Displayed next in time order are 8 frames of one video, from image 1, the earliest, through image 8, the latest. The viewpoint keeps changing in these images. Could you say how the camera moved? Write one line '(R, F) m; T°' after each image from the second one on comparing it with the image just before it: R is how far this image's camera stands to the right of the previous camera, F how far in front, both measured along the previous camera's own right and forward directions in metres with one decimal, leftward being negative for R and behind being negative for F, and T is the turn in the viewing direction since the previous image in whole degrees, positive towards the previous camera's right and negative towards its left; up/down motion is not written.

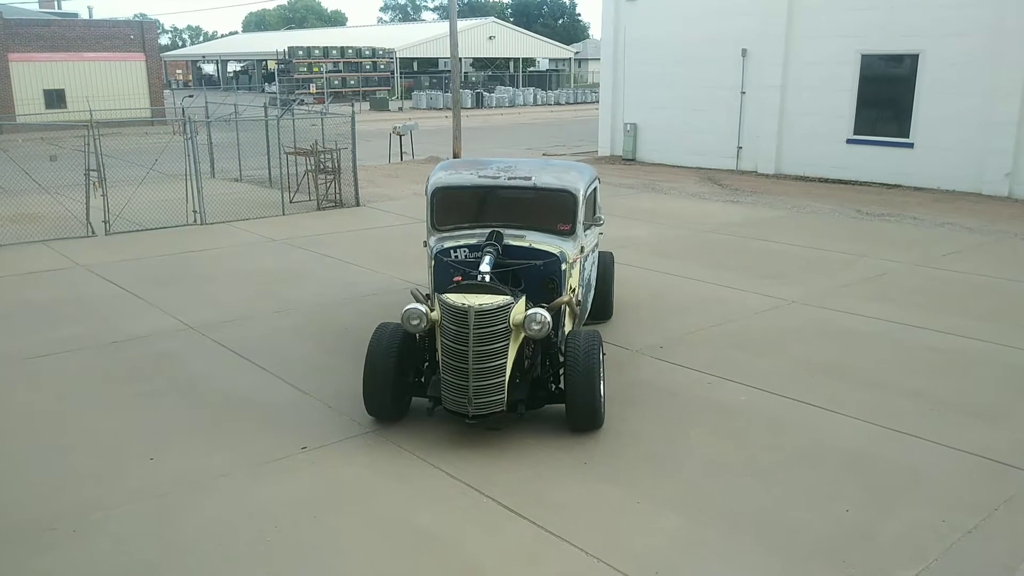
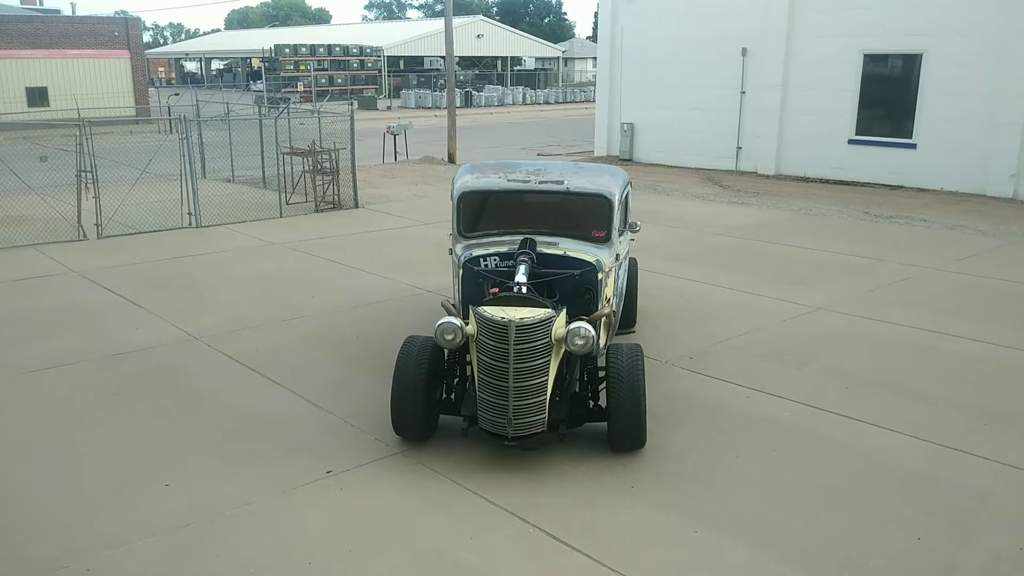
(-0.4, +0.4) m; +1°
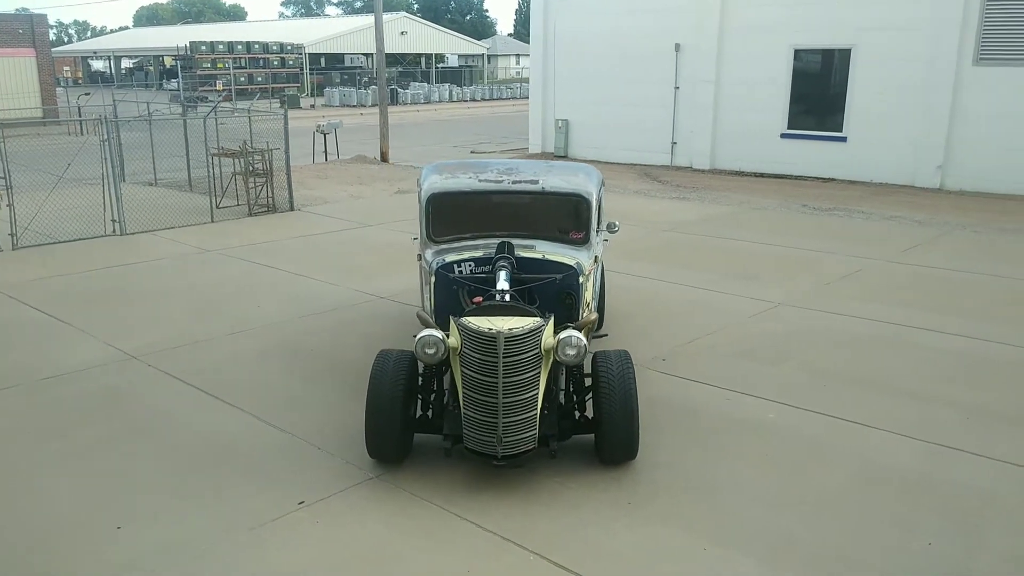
(-0.4, +0.4) m; +5°
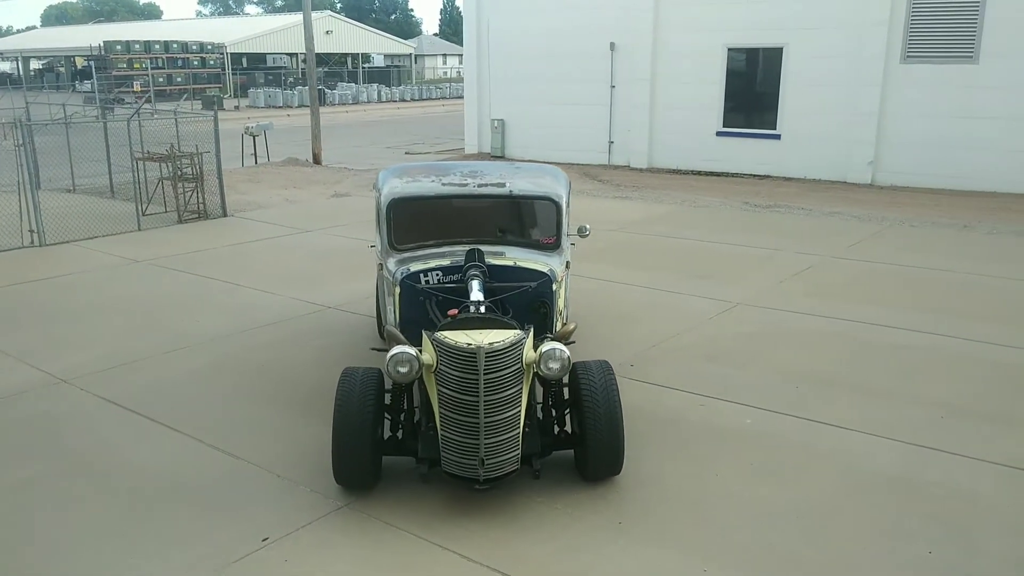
(-0.3, +0.3) m; +5°
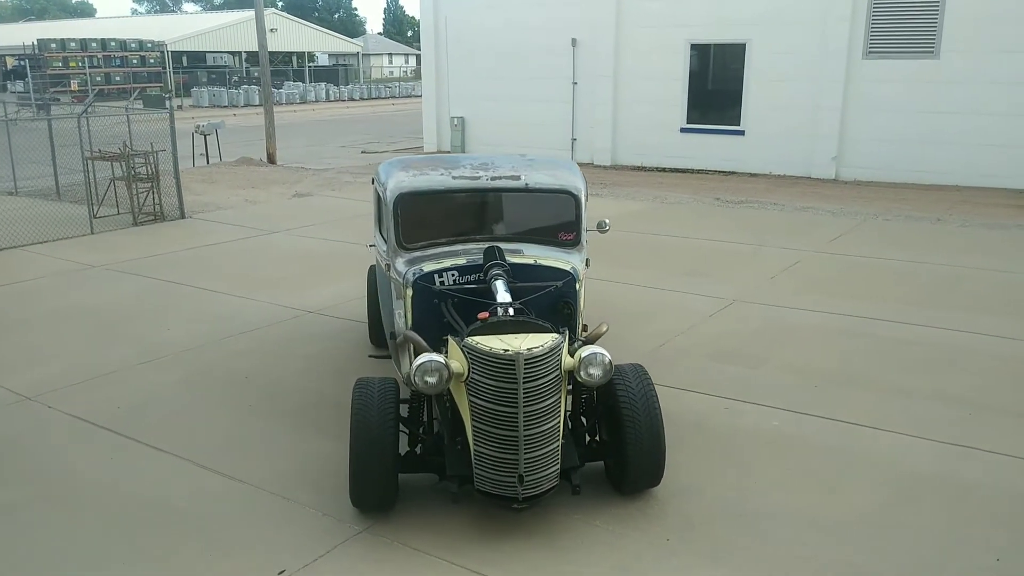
(-0.5, +0.4) m; +4°
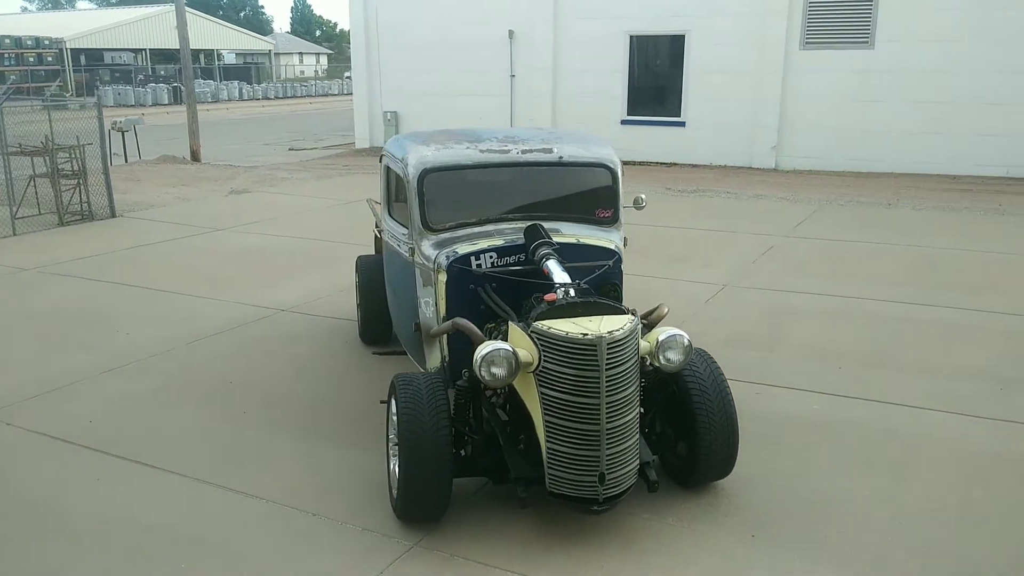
(-0.7, +0.5) m; +6°
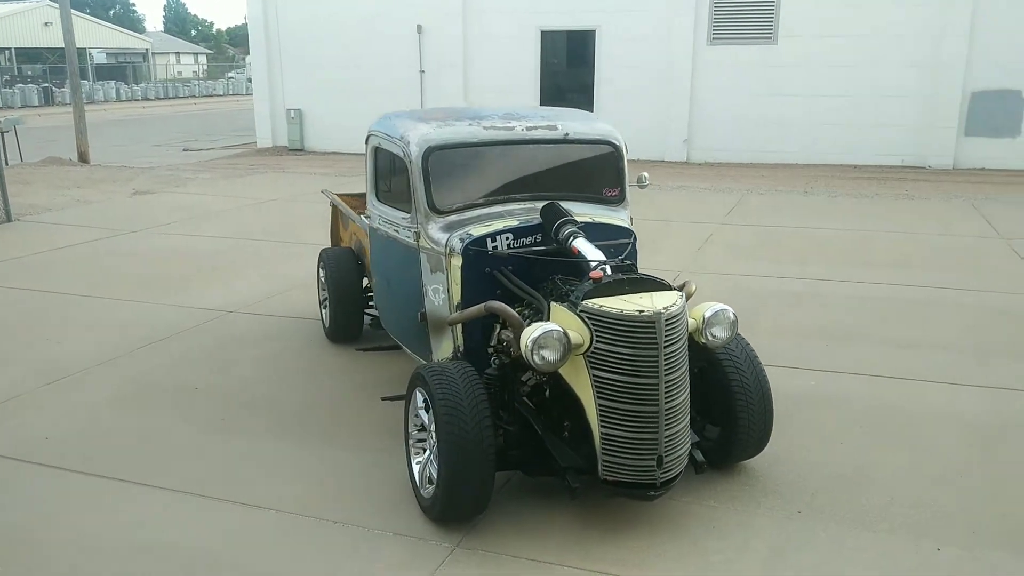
(-0.7, +0.3) m; +7°
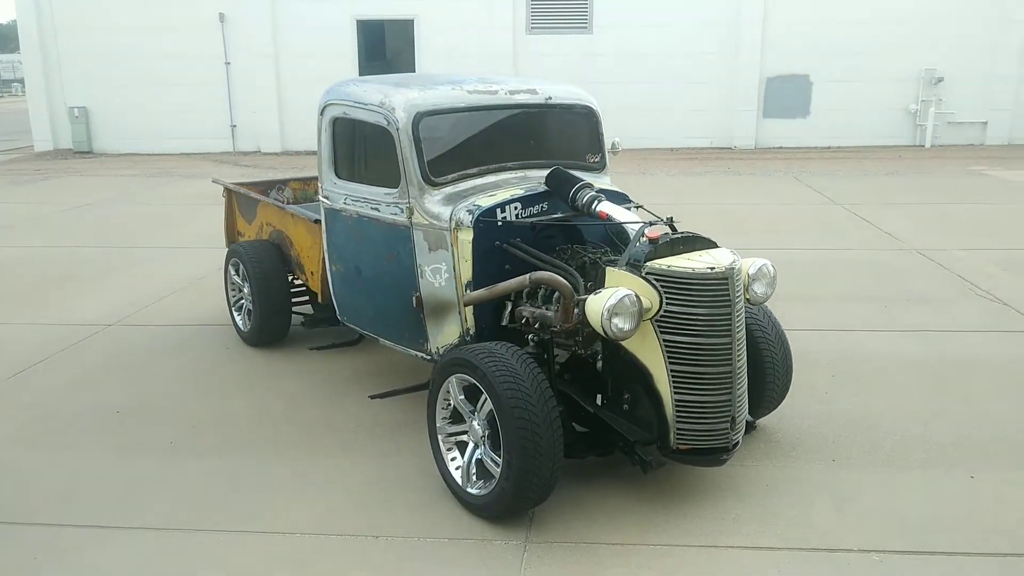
(-1.1, +0.5) m; +14°
